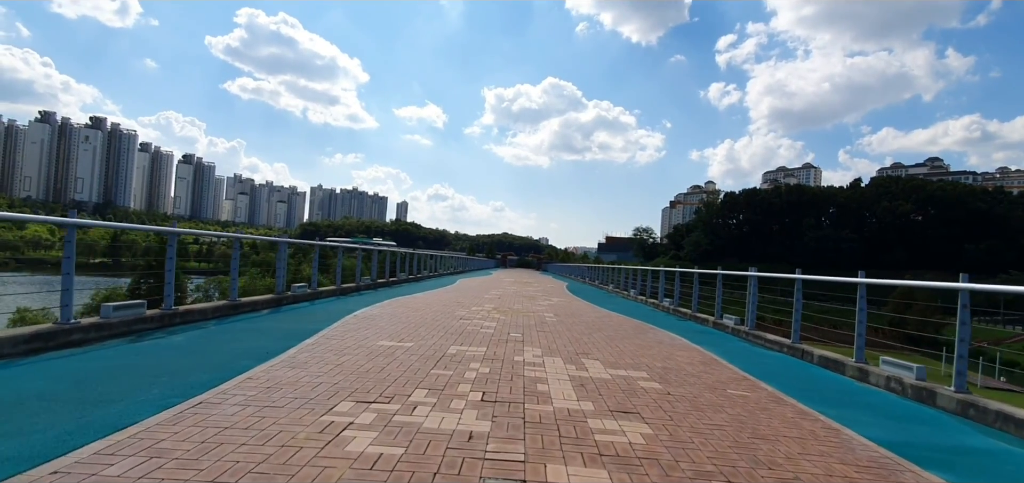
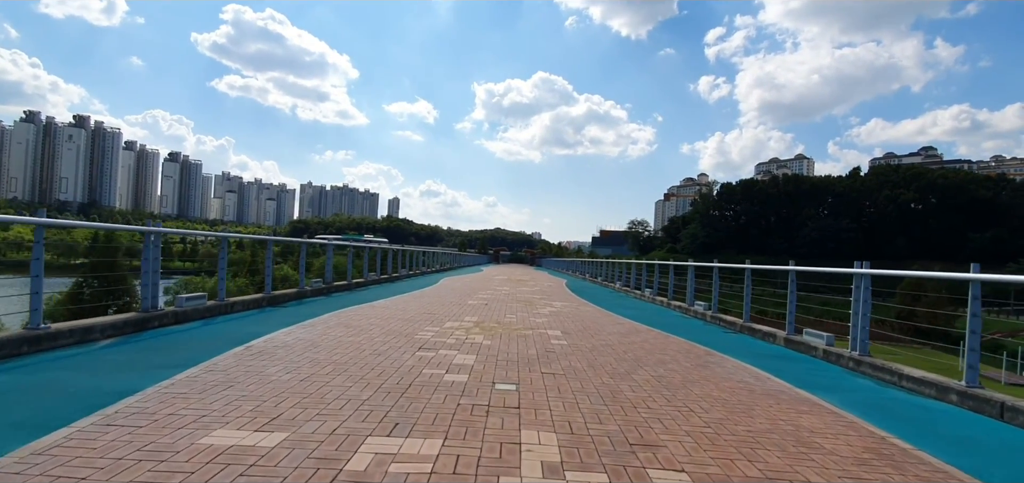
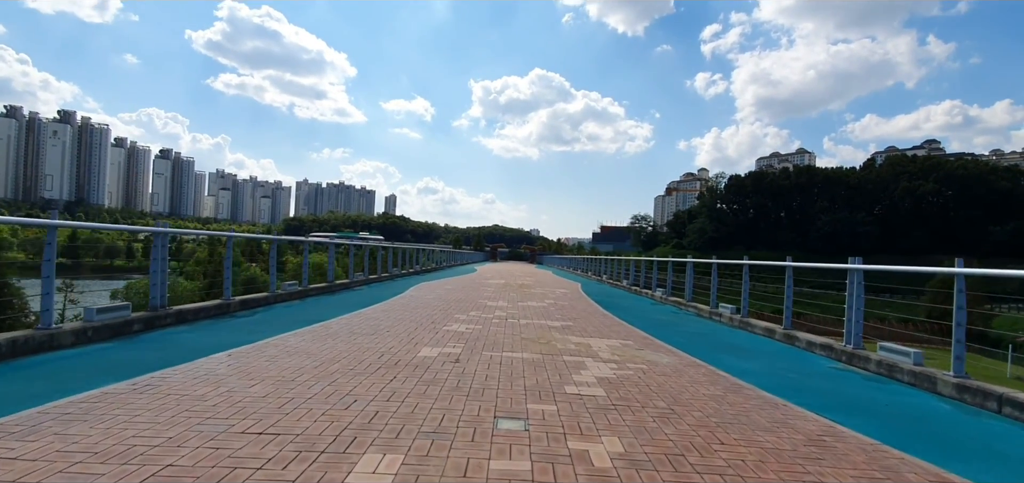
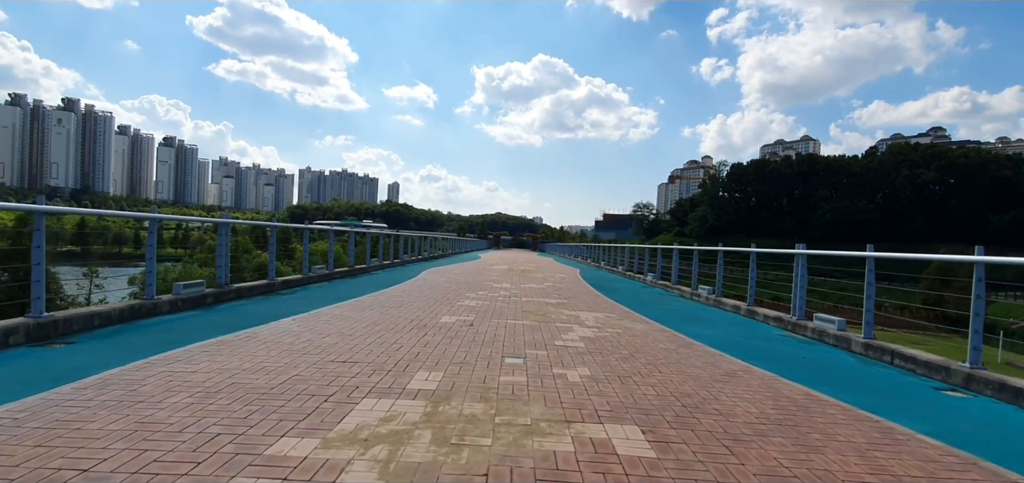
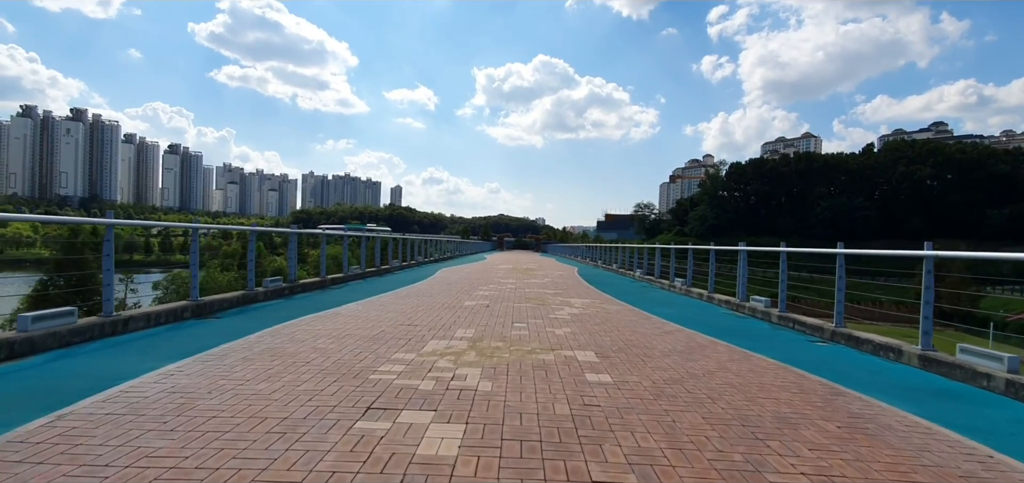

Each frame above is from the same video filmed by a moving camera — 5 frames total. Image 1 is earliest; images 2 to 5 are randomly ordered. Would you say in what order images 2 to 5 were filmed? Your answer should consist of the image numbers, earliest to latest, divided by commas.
2, 5, 4, 3
